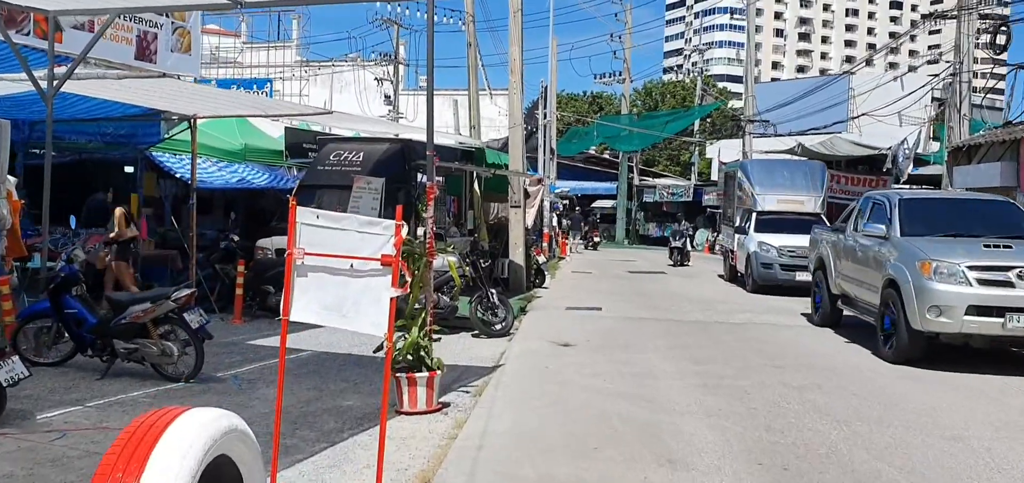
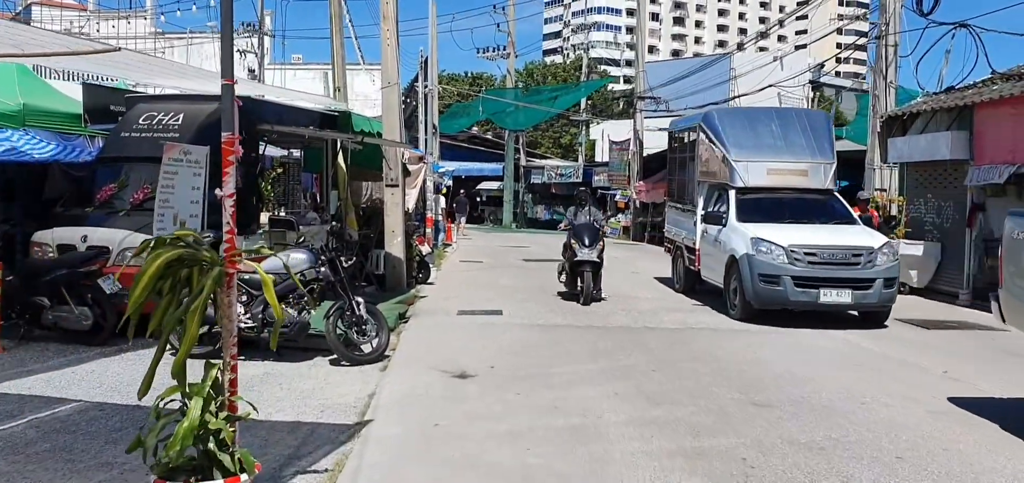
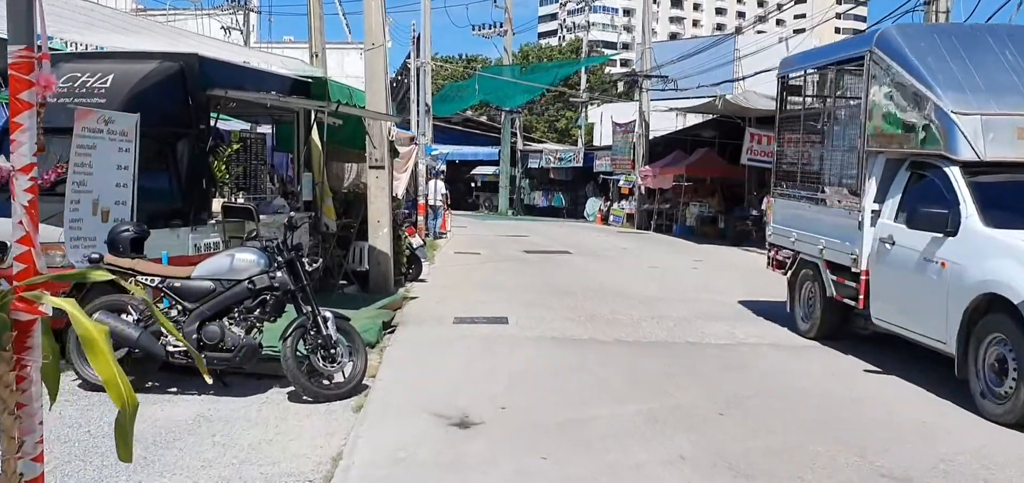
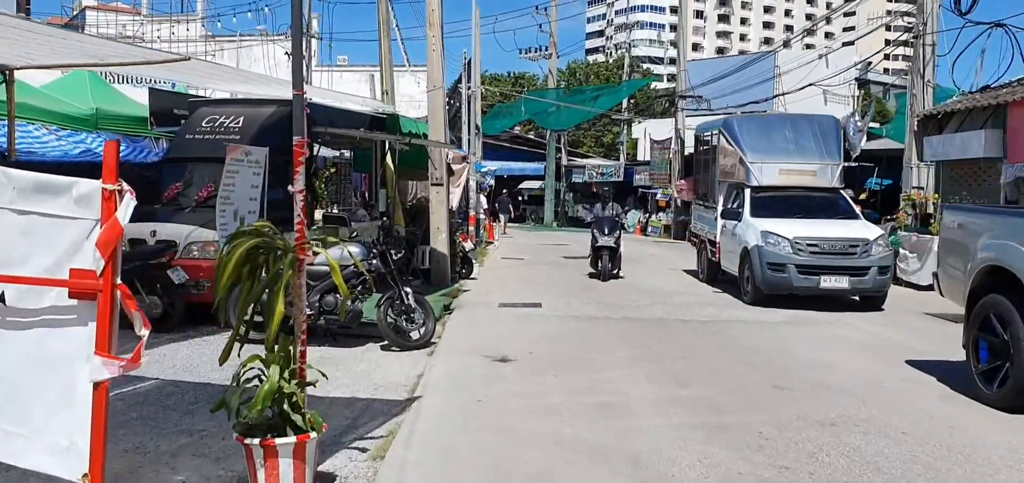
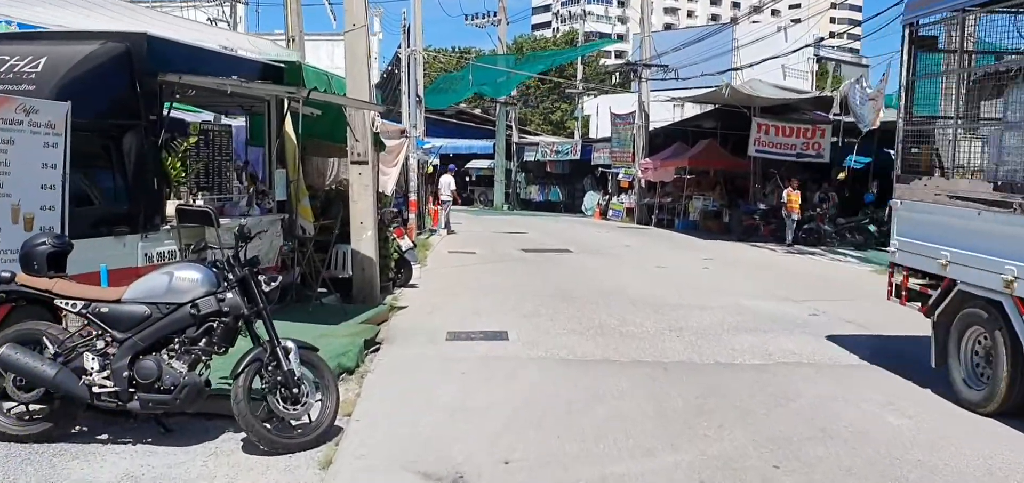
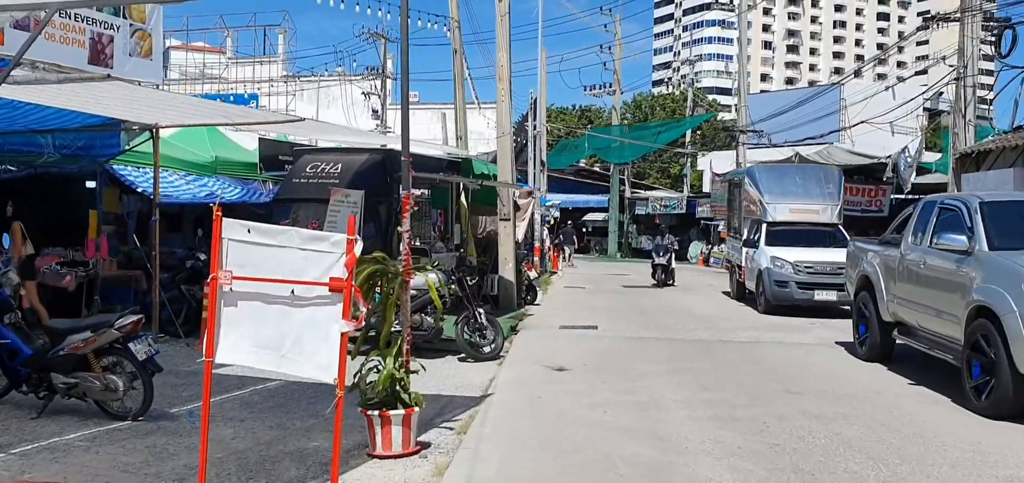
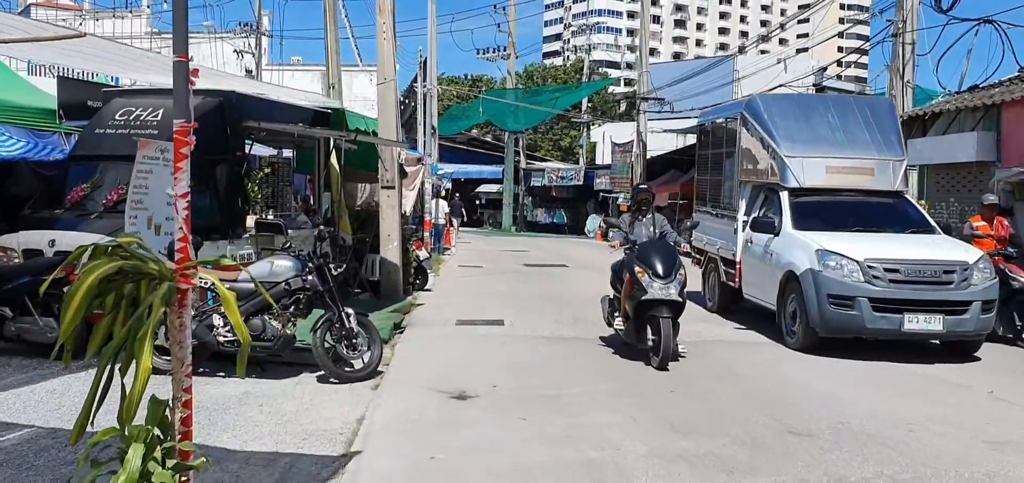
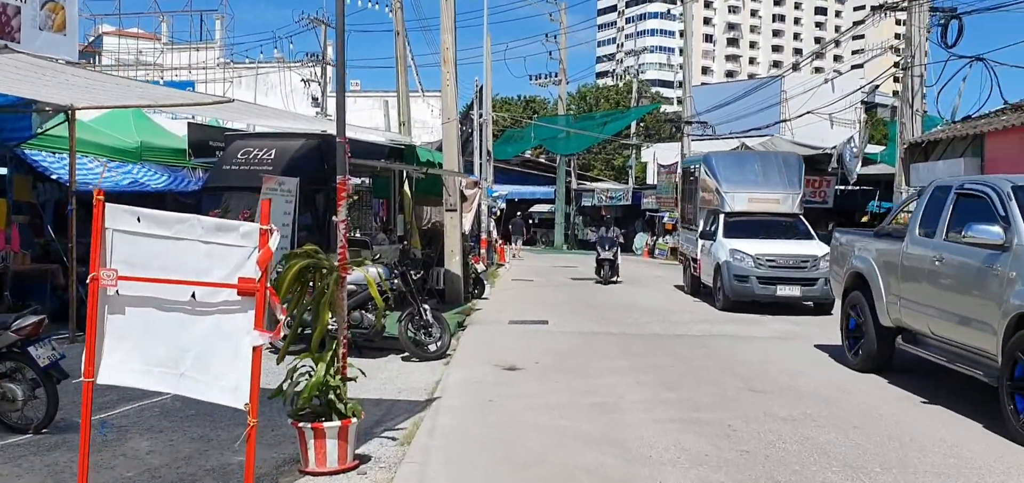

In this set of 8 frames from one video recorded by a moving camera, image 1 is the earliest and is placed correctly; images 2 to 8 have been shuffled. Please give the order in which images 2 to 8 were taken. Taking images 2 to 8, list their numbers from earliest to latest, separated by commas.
6, 8, 4, 2, 7, 3, 5
